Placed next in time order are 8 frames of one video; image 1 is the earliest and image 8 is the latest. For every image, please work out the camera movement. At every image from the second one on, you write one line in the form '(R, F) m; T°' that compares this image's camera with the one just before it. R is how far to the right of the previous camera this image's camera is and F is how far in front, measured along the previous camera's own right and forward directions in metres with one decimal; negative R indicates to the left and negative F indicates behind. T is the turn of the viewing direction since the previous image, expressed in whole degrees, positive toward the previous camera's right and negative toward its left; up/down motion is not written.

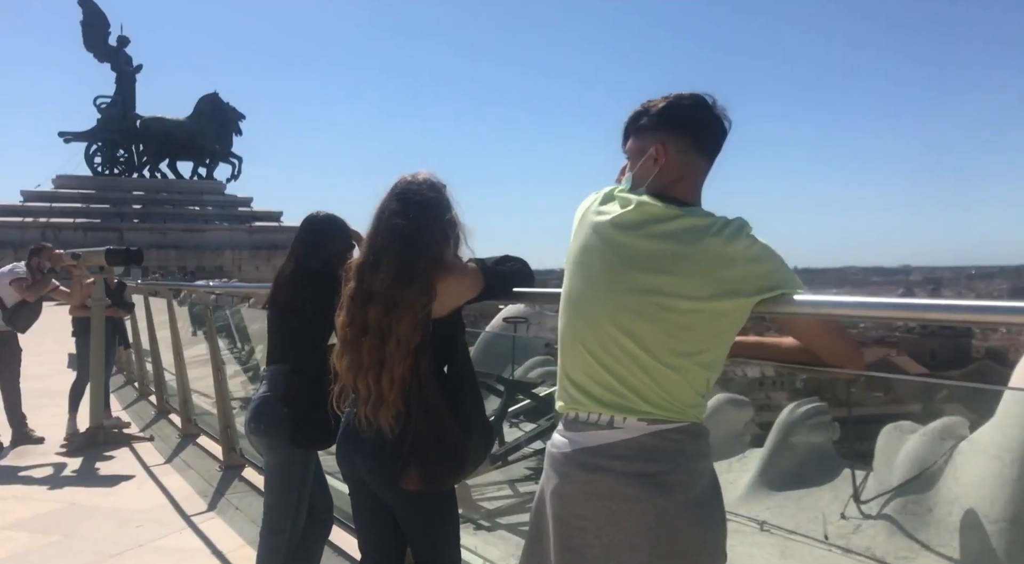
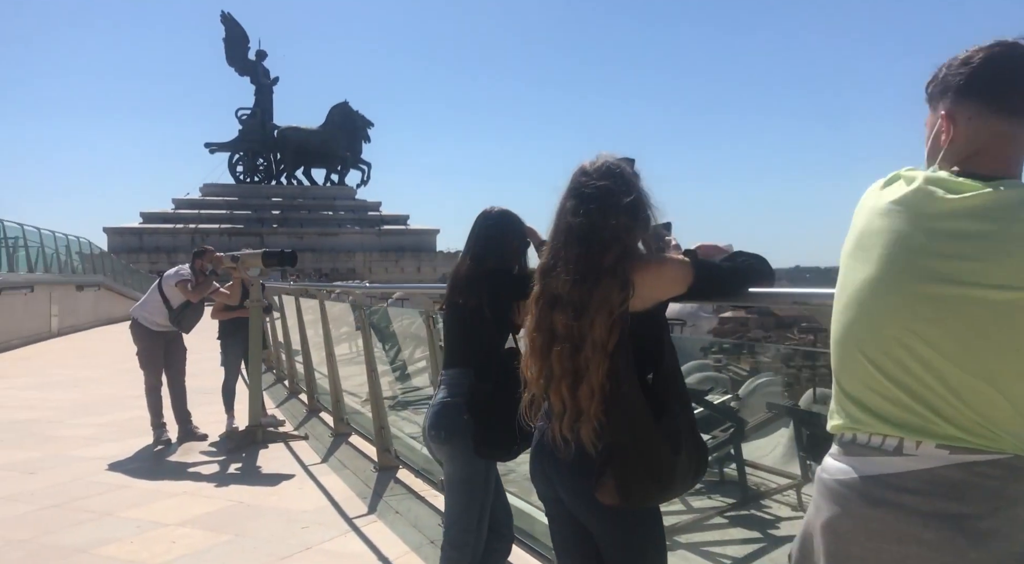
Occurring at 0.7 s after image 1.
(-0.2, +0.2) m; -9°
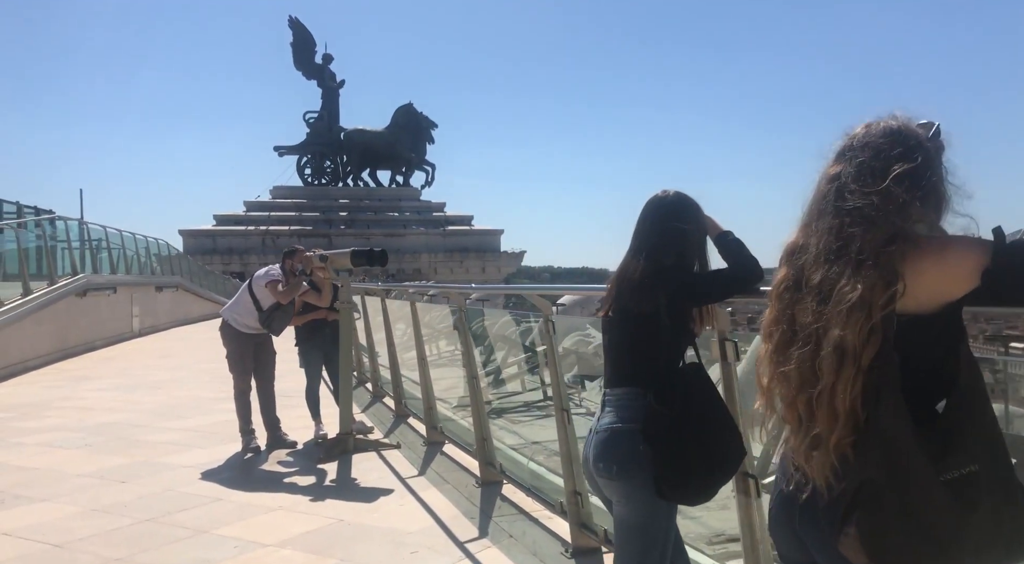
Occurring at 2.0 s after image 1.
(-0.3, +0.4) m; -5°
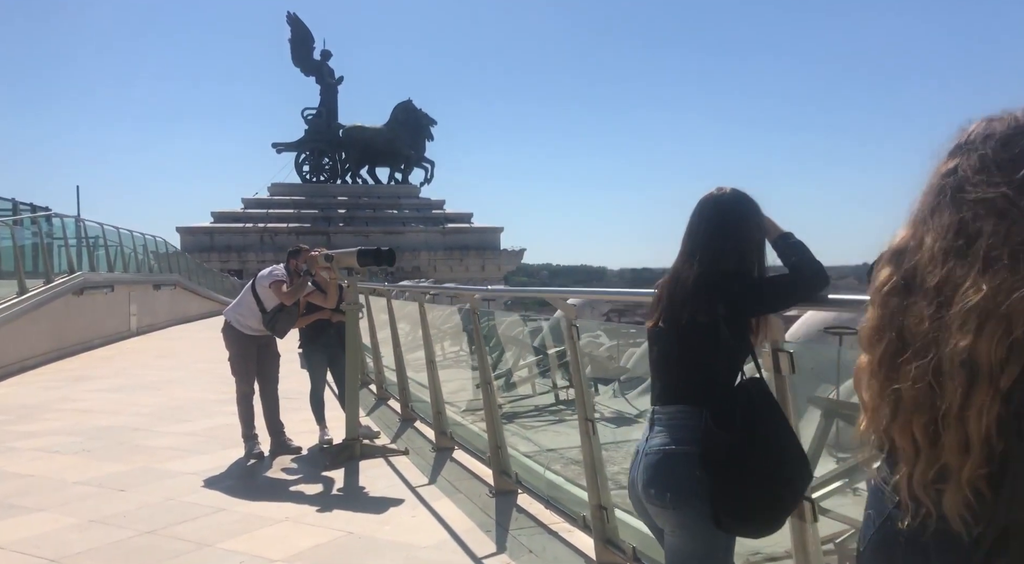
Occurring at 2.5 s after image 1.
(-0.1, +0.2) m; 0°
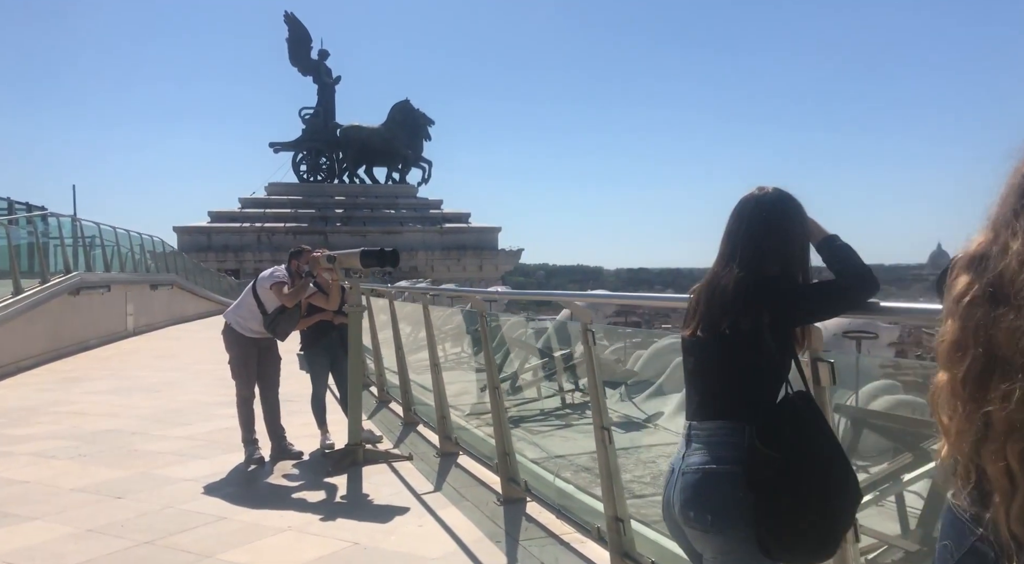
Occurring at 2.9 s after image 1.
(-0.1, +0.1) m; 0°
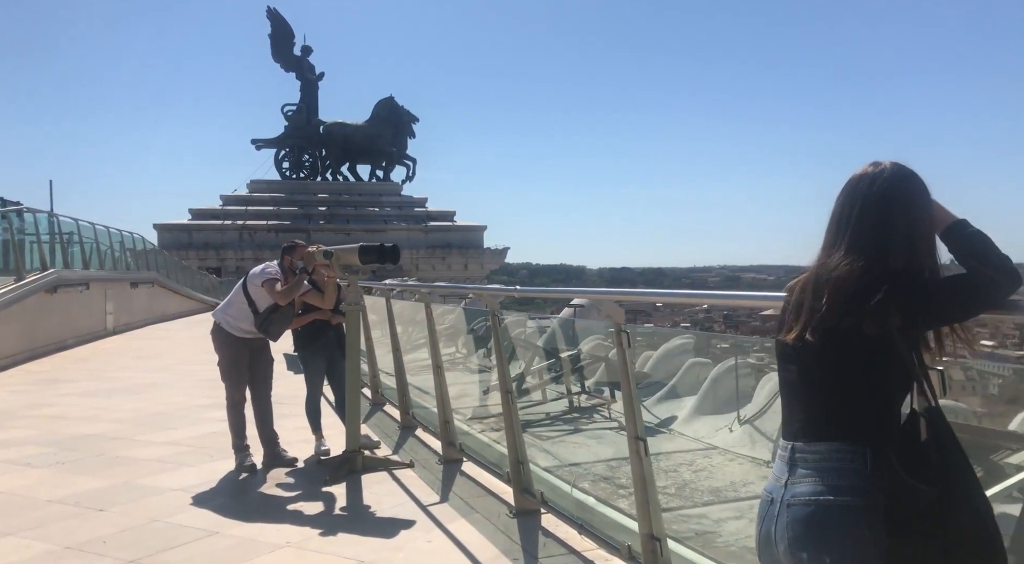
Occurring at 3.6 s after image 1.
(-0.2, +0.3) m; +1°
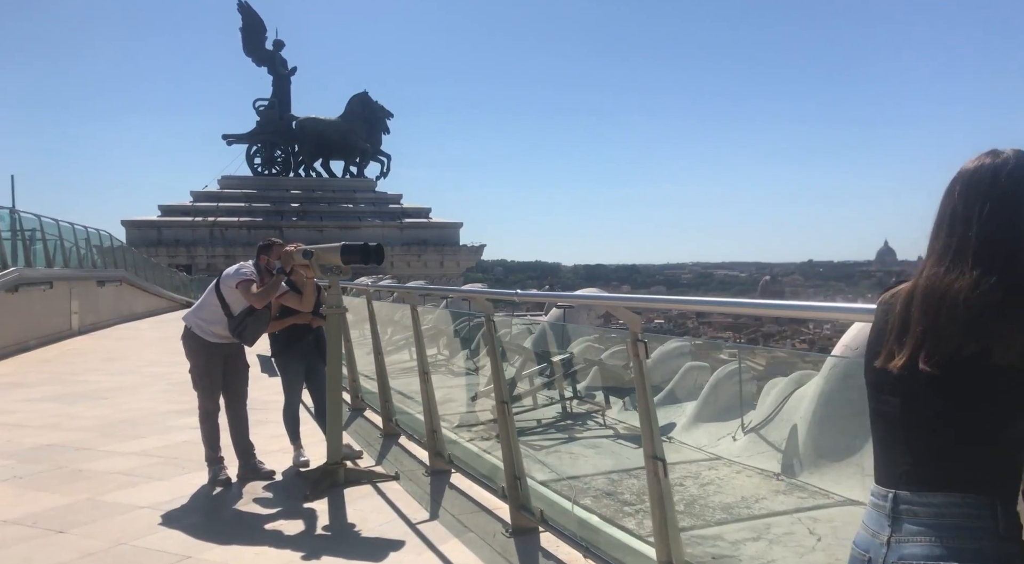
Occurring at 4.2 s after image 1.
(-0.1, +0.3) m; +2°
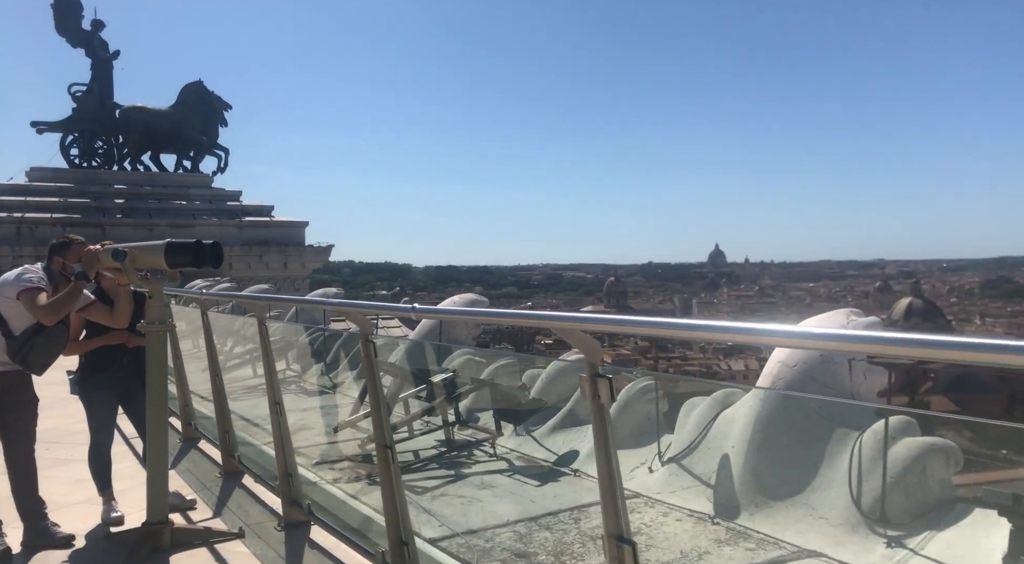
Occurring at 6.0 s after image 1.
(-0.1, +0.8) m; +12°
